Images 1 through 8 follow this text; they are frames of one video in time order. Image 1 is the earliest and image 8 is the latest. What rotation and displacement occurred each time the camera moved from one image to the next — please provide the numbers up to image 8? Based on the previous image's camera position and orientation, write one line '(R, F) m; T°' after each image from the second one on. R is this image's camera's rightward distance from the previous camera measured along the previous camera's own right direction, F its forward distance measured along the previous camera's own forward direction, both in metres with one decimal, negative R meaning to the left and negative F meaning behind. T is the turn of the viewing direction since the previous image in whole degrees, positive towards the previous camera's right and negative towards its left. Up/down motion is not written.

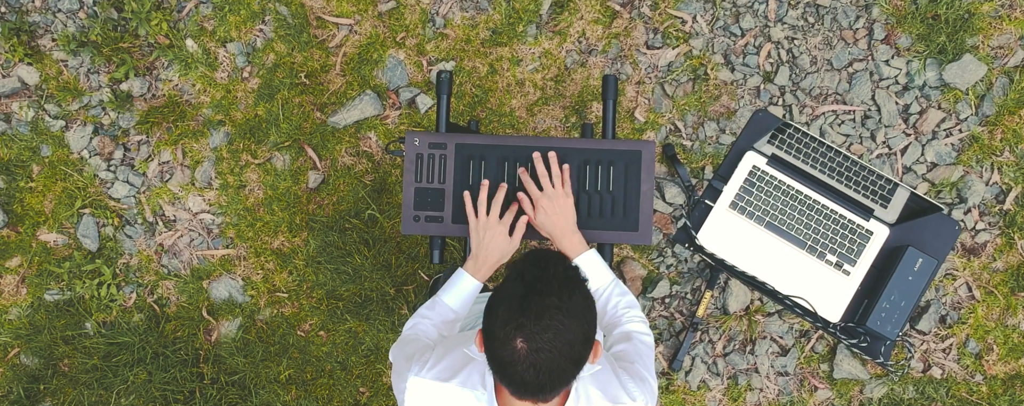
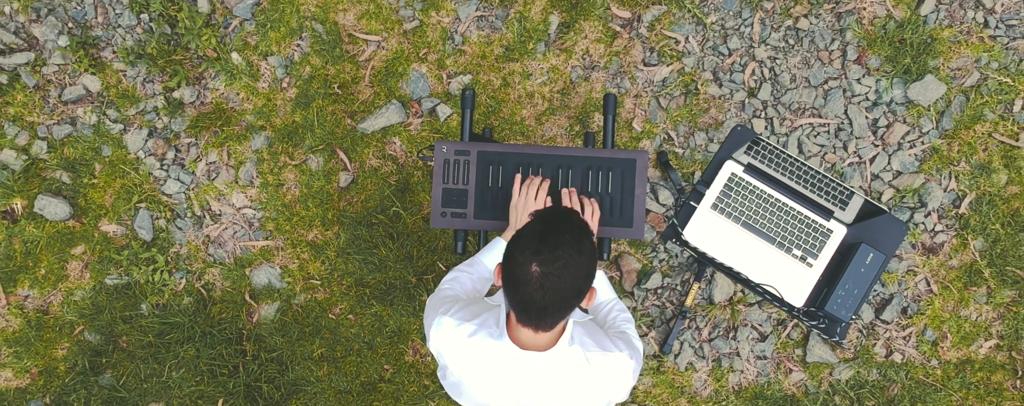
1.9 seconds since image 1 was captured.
(0.0, -0.4) m; 0°
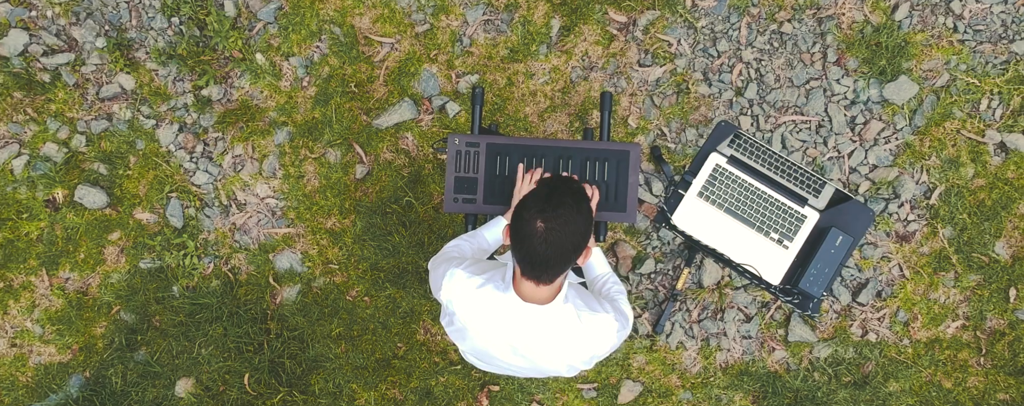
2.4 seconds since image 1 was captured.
(0.0, -0.3) m; 0°
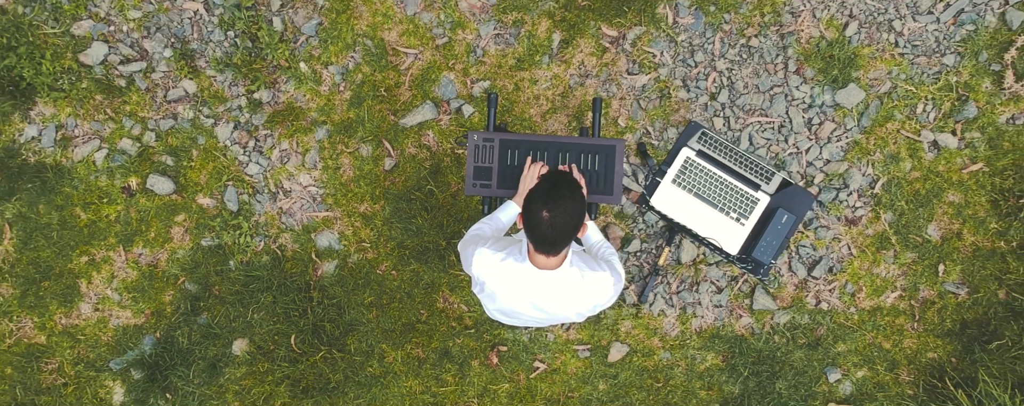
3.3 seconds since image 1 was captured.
(0.0, -0.7) m; 0°
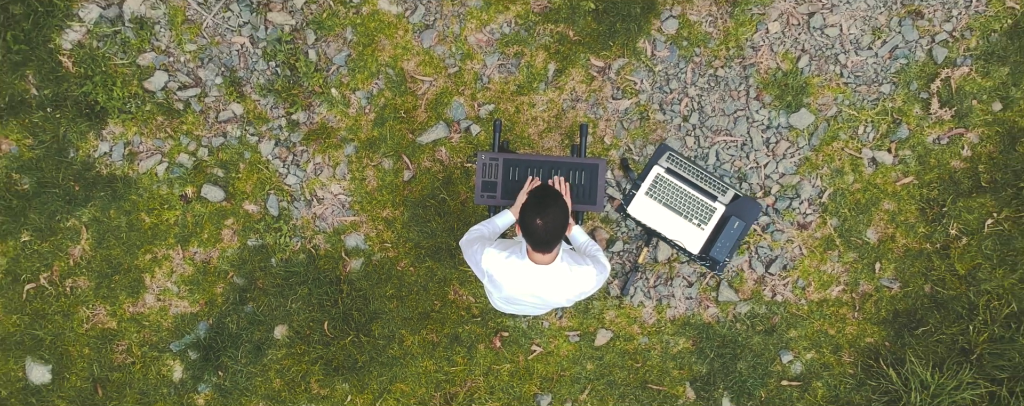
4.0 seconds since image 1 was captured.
(0.0, -0.8) m; 0°
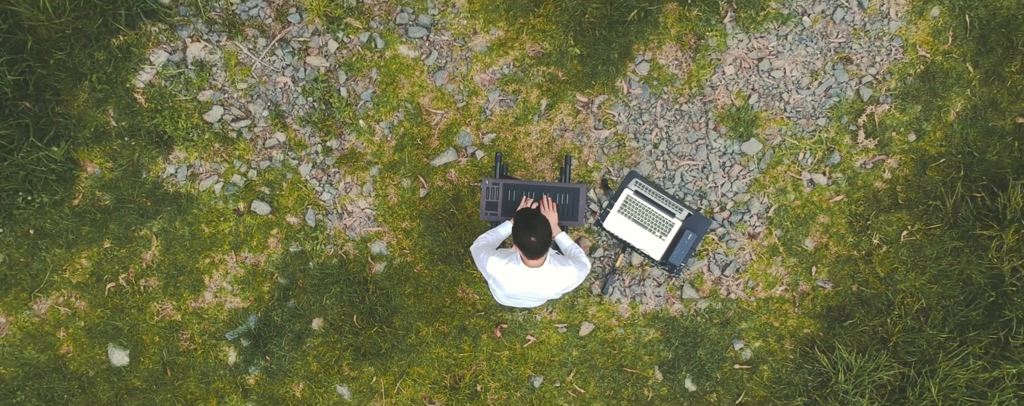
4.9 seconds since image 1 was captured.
(0.0, -1.1) m; 0°
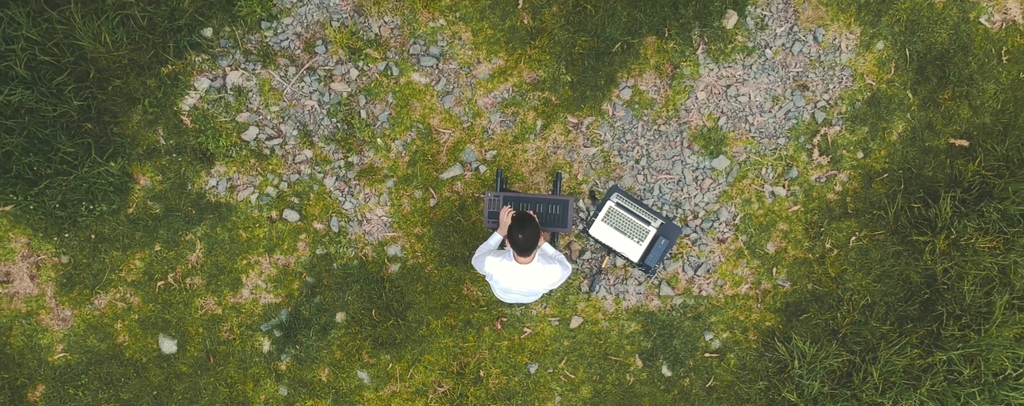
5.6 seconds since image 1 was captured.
(0.0, -1.0) m; 0°
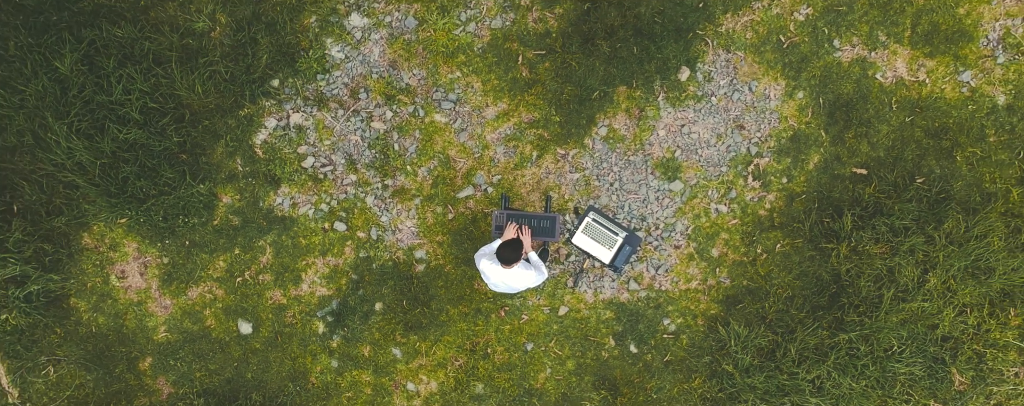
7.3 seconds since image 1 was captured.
(+0.1, -2.2) m; 0°
